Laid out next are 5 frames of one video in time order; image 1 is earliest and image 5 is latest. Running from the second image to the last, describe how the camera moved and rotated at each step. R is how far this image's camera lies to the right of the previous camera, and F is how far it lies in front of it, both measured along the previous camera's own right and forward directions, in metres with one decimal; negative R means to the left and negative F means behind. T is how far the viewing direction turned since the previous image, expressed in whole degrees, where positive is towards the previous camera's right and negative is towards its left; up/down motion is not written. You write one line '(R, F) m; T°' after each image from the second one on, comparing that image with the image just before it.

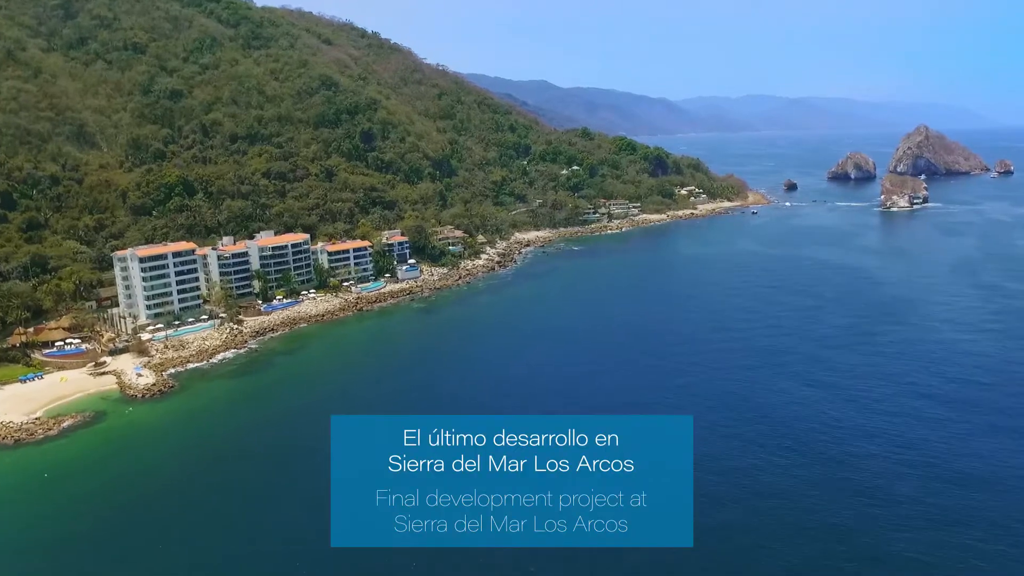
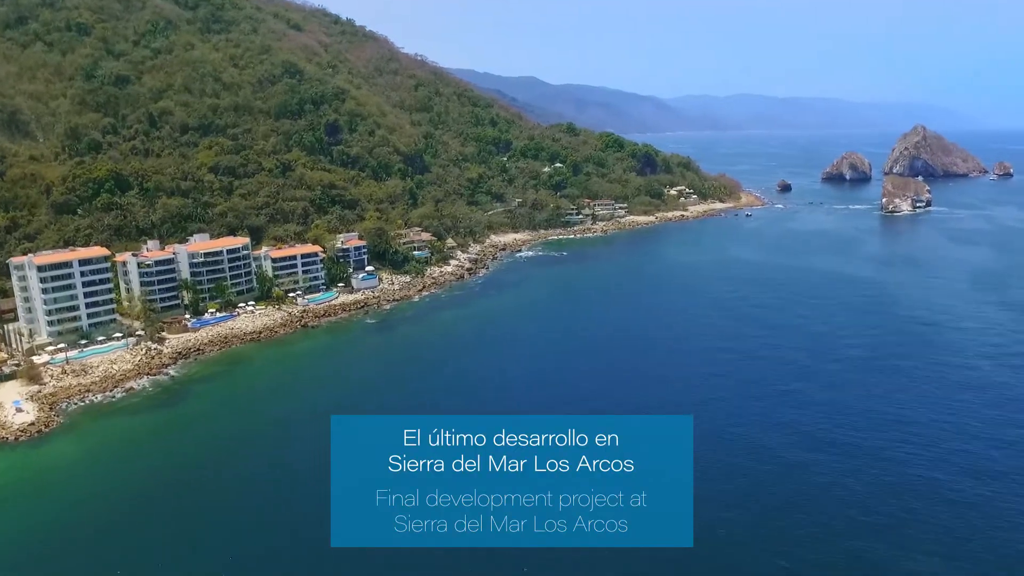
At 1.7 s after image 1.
(+2.4, +10.2) m; +1°
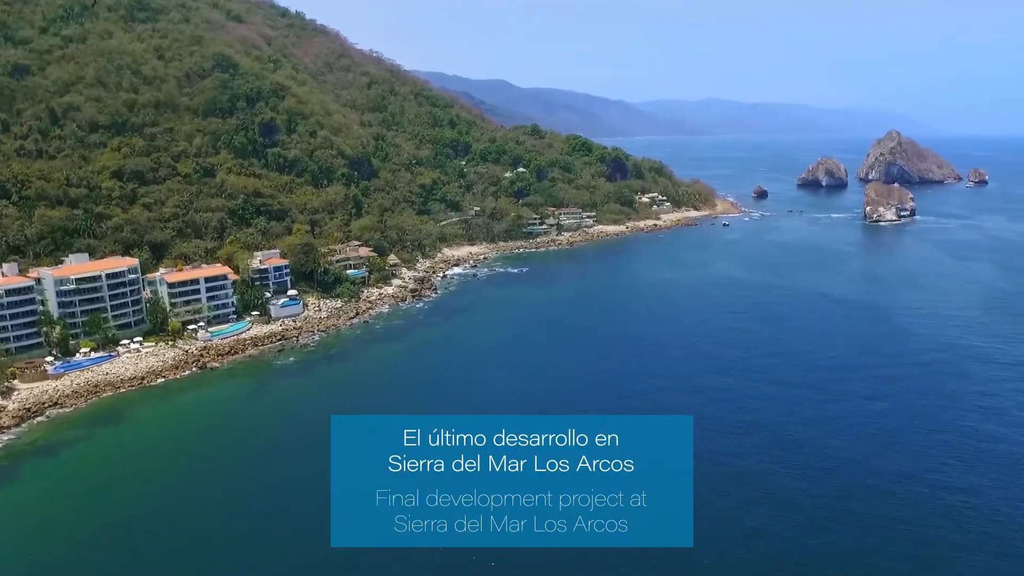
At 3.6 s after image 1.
(+2.4, +12.6) m; +2°
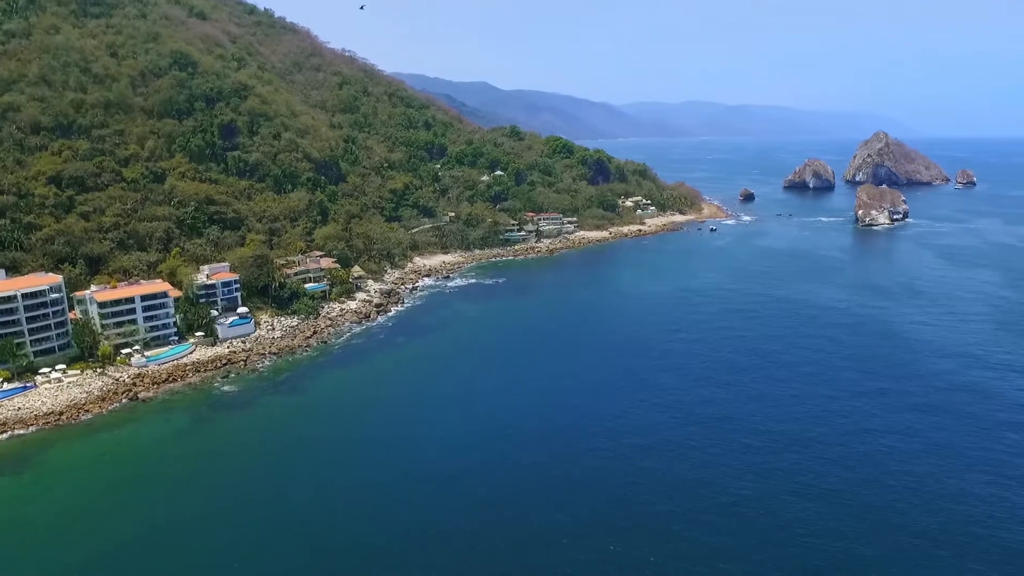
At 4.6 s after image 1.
(+1.1, +6.5) m; +1°
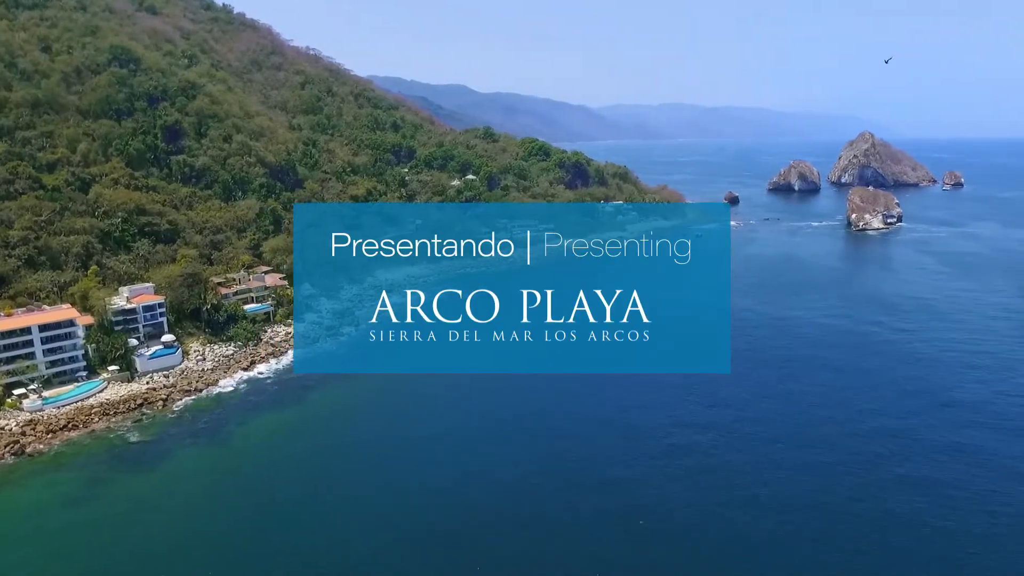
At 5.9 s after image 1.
(+1.1, +8.6) m; +2°
